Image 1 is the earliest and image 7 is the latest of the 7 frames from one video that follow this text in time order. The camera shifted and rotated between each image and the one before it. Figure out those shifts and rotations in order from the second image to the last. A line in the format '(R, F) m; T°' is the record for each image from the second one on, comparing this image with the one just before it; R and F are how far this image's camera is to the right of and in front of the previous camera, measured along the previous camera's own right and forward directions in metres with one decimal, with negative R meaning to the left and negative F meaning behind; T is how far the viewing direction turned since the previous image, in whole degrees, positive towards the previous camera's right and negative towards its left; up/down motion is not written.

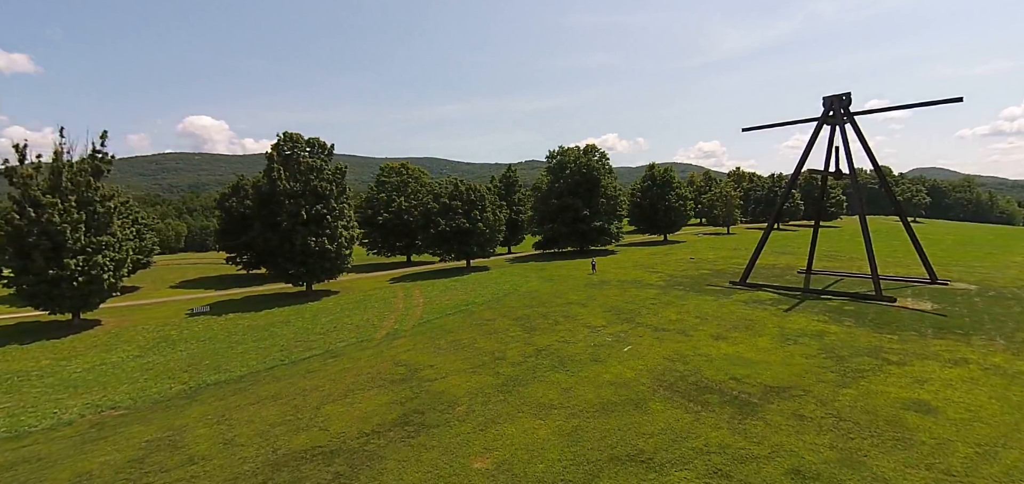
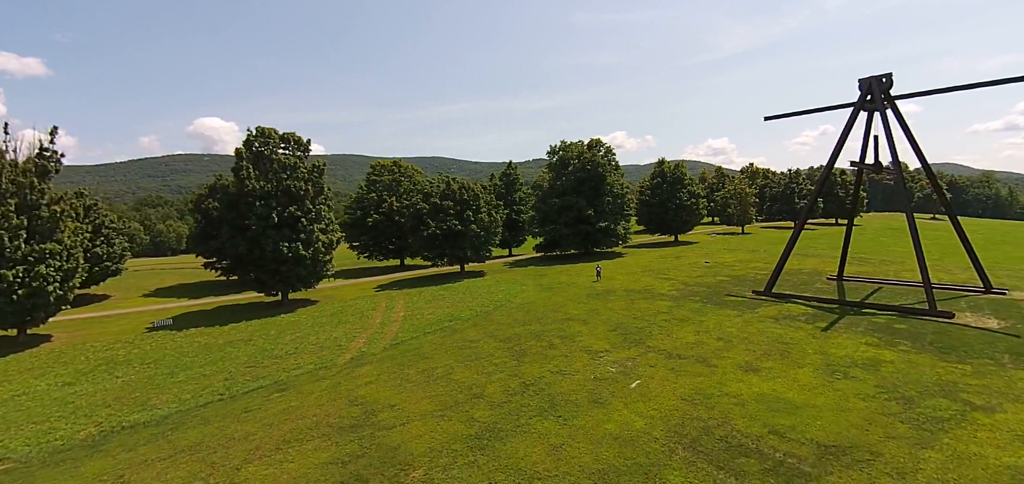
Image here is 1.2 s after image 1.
(+0.9, +3.8) m; -1°
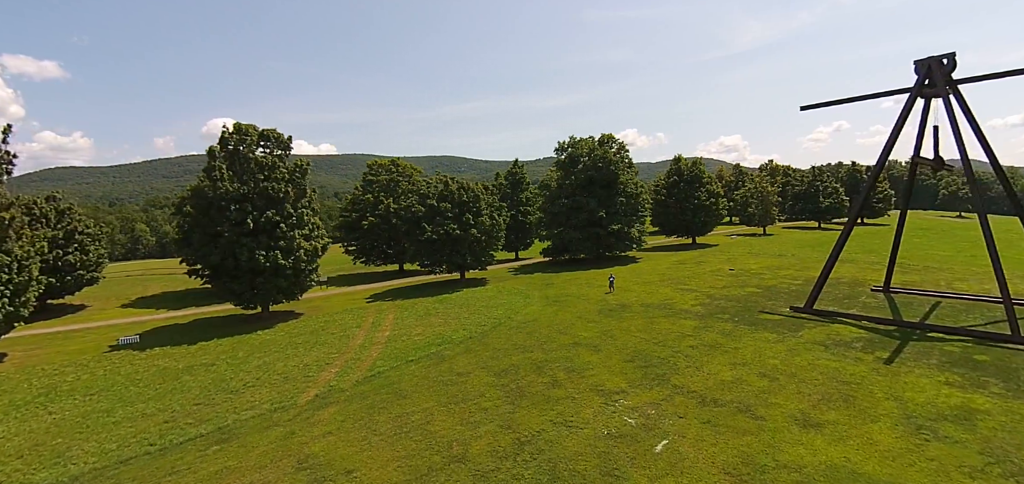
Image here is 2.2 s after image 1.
(+0.5, +3.5) m; -1°
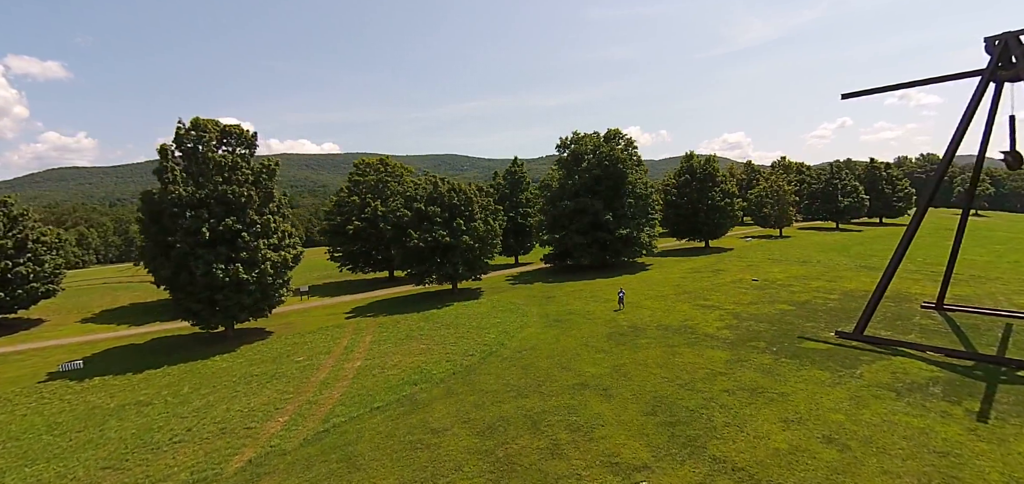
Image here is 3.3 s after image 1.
(+0.4, +3.8) m; 0°
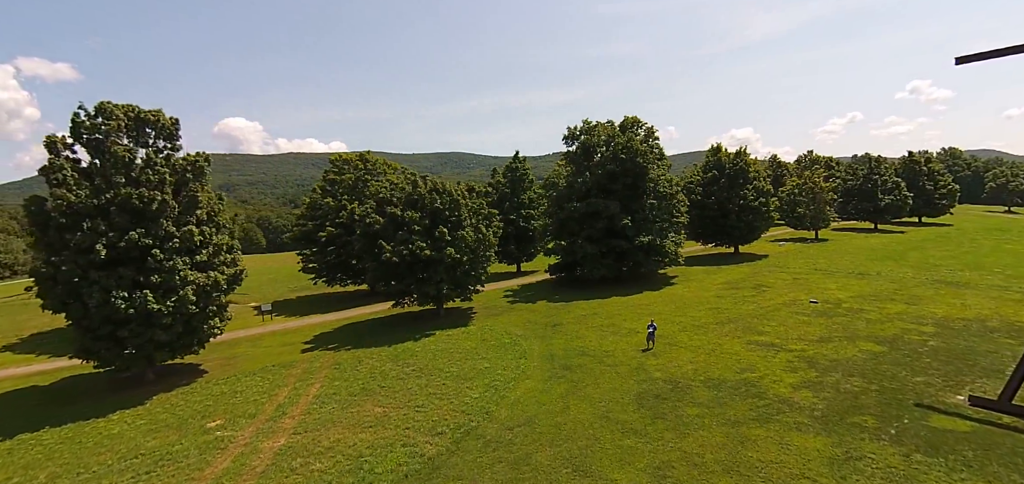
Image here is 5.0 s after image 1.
(+0.6, +6.3) m; -1°
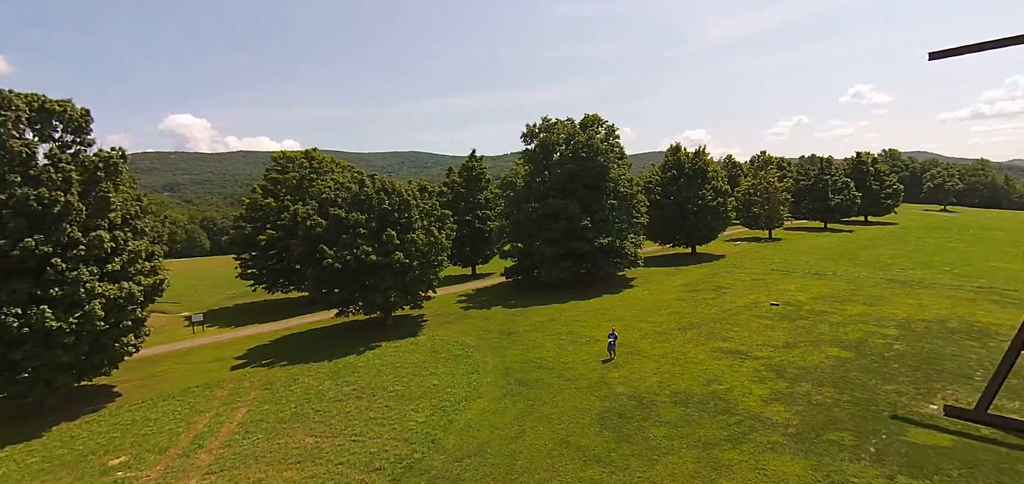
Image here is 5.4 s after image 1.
(+0.3, +1.6) m; +4°
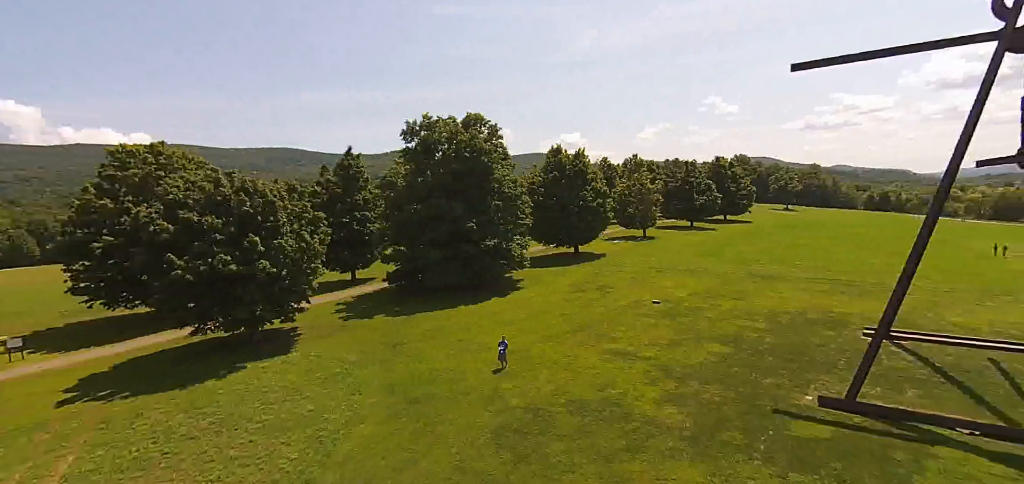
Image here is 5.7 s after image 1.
(+0.2, +1.4) m; +12°
